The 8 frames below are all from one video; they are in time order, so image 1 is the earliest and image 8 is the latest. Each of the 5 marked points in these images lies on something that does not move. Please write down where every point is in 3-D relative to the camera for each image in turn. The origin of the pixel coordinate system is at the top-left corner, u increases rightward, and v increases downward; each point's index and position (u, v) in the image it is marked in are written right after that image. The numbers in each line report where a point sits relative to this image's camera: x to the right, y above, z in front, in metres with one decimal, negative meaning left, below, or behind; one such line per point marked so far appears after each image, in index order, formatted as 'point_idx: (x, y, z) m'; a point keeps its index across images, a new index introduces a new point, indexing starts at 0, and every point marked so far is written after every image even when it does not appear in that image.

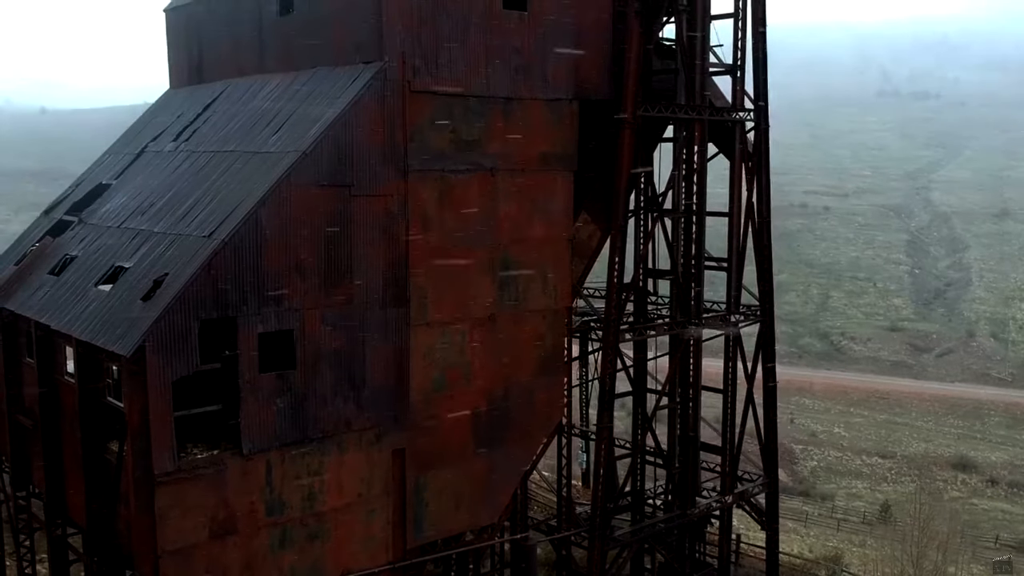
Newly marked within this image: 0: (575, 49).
0: (+0.8, +3.3, +11.3) m
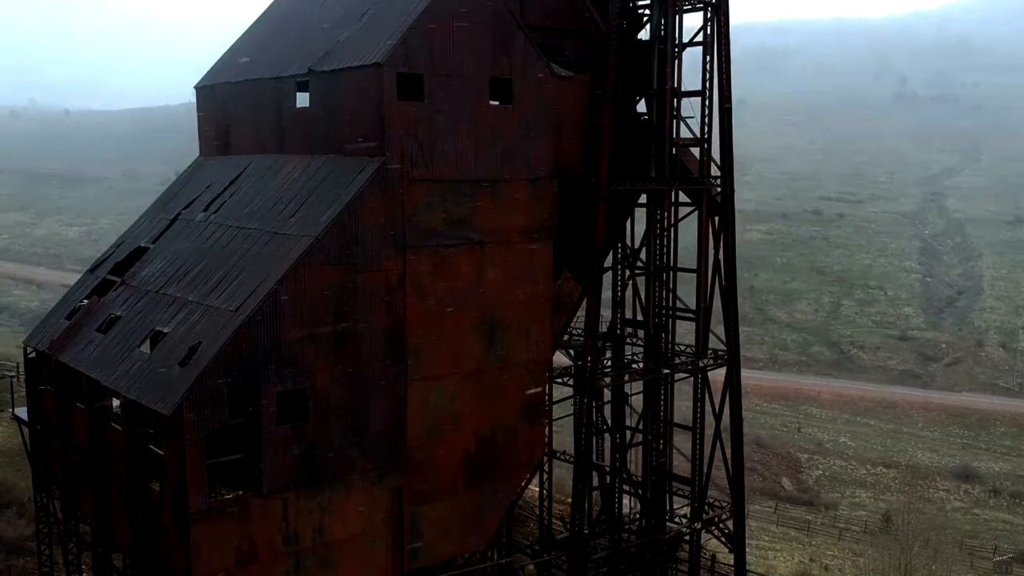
0: (+0.6, +2.5, +12.8) m
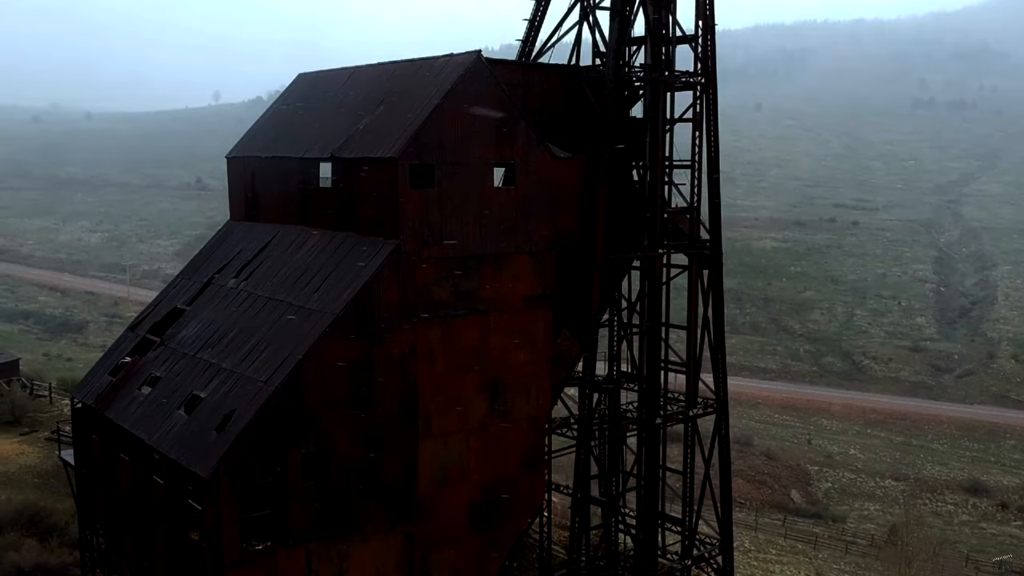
0: (+0.7, +1.4, +14.0) m
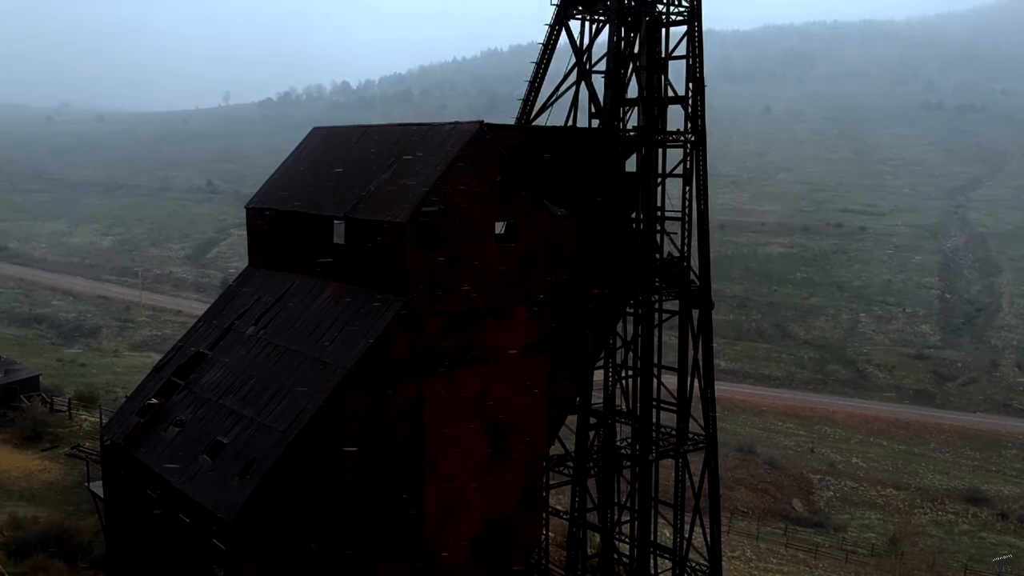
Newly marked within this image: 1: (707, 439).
0: (+0.7, +0.5, +15.0) m
1: (+4.1, -3.2, +17.1) m
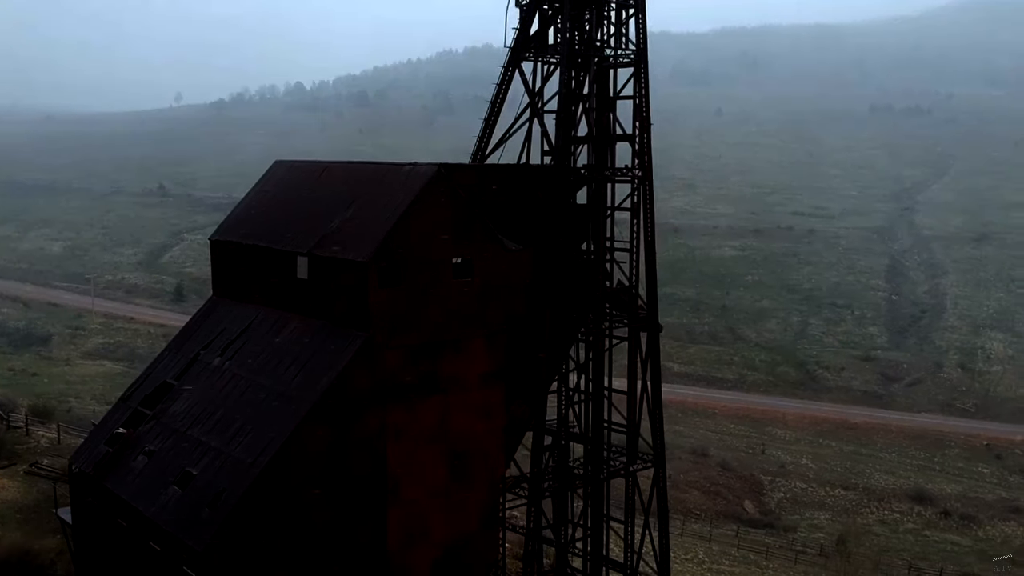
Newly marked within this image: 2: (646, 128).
0: (-0.1, -0.1, +15.8) m
1: (+3.2, -3.8, +18.1) m
2: (+2.8, +3.4, +17.2) m
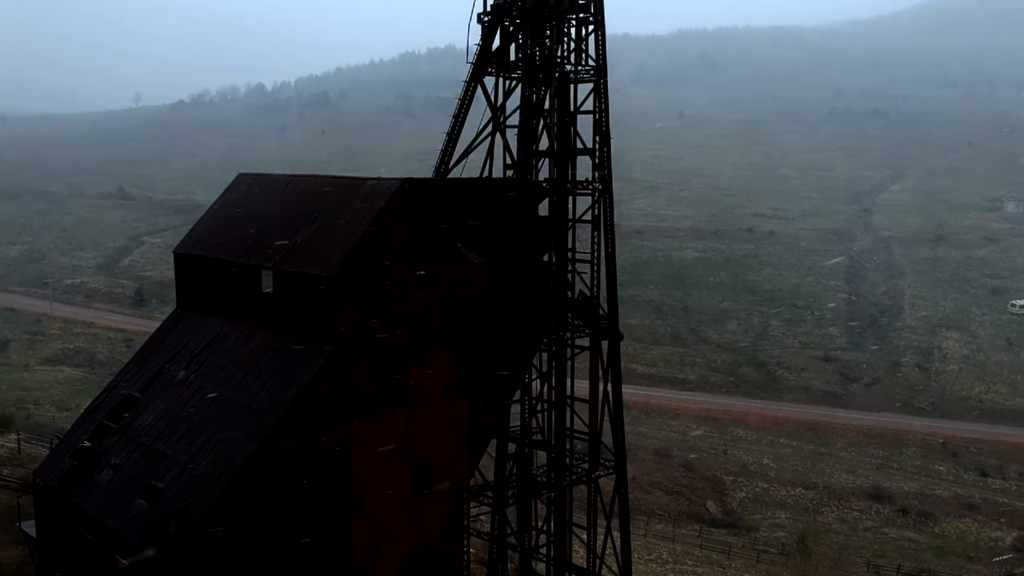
0: (-0.9, -0.3, +16.1) m
1: (+2.4, -4.0, +18.5) m
2: (+2.0, +3.2, +17.6) m
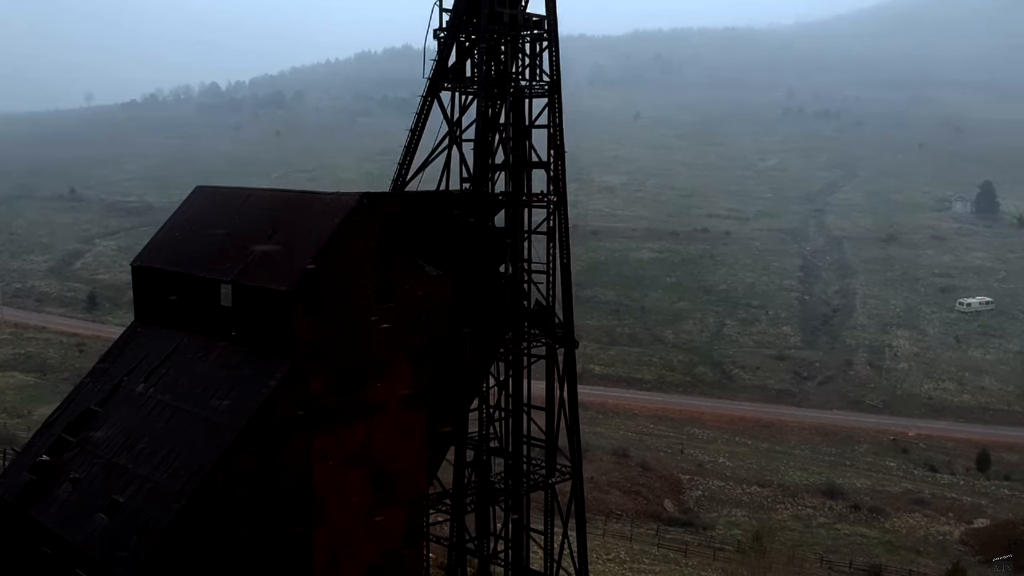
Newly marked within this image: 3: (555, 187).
0: (-1.7, -0.6, +16.4) m
1: (+1.4, -4.2, +19.0) m
2: (+1.1, +3.0, +18.1) m
3: (+1.0, +2.3, +18.1) m
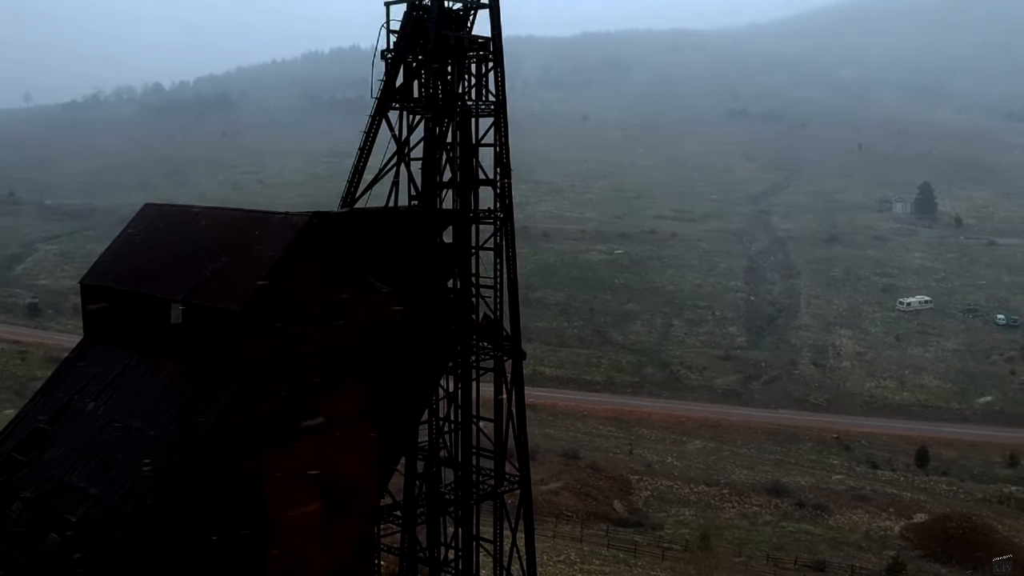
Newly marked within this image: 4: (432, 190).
0: (-2.8, -0.9, +16.8) m
1: (+0.2, -4.6, +19.5) m
2: (-0.1, +2.6, +18.6) m
3: (-0.2, +1.9, +18.6) m
4: (-1.8, +2.2, +18.6) m
